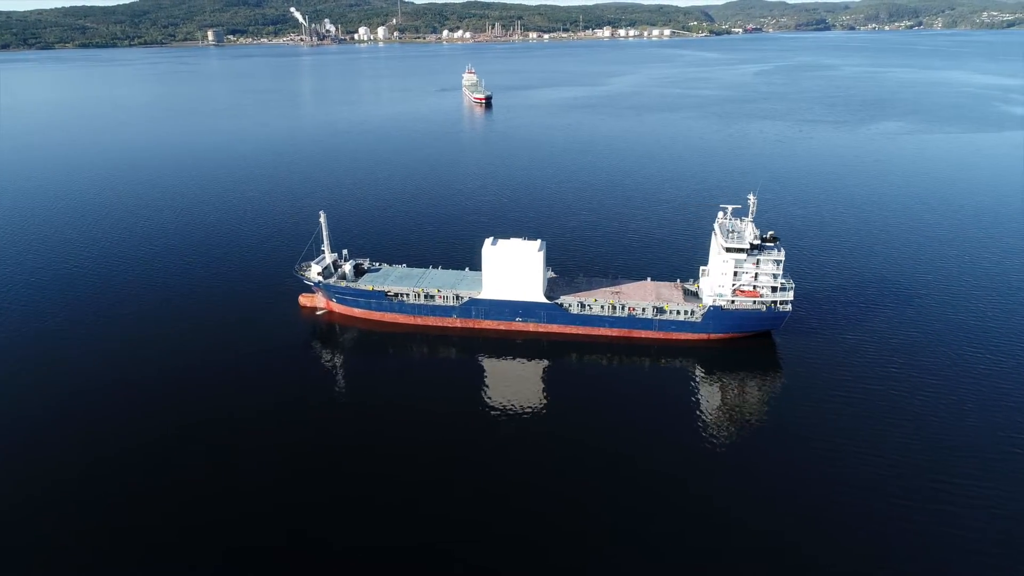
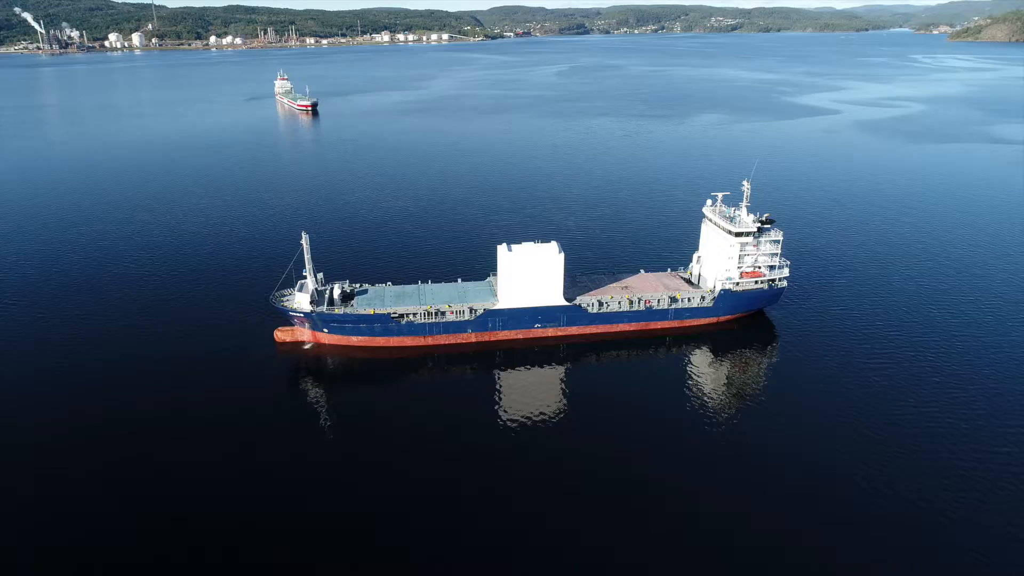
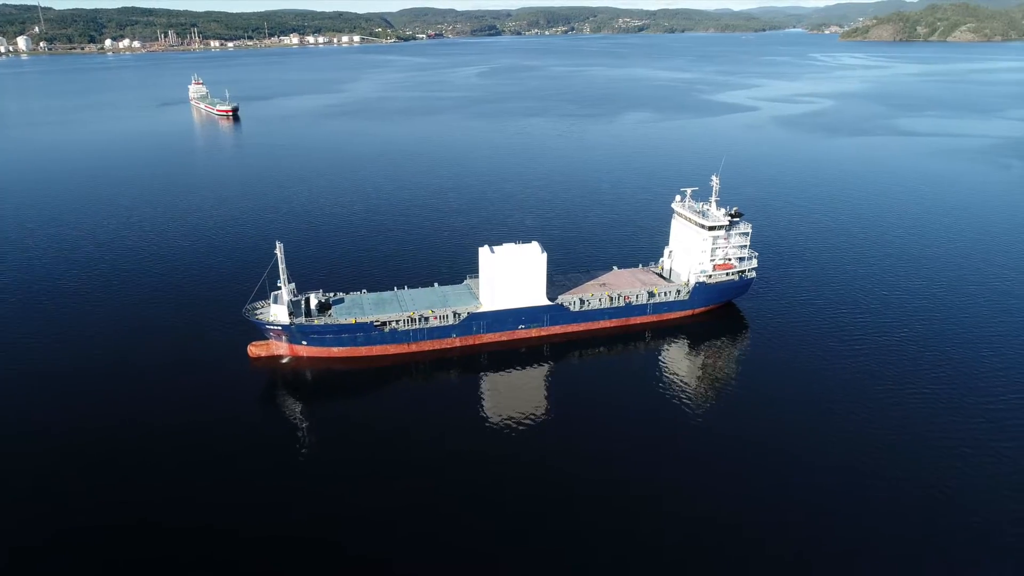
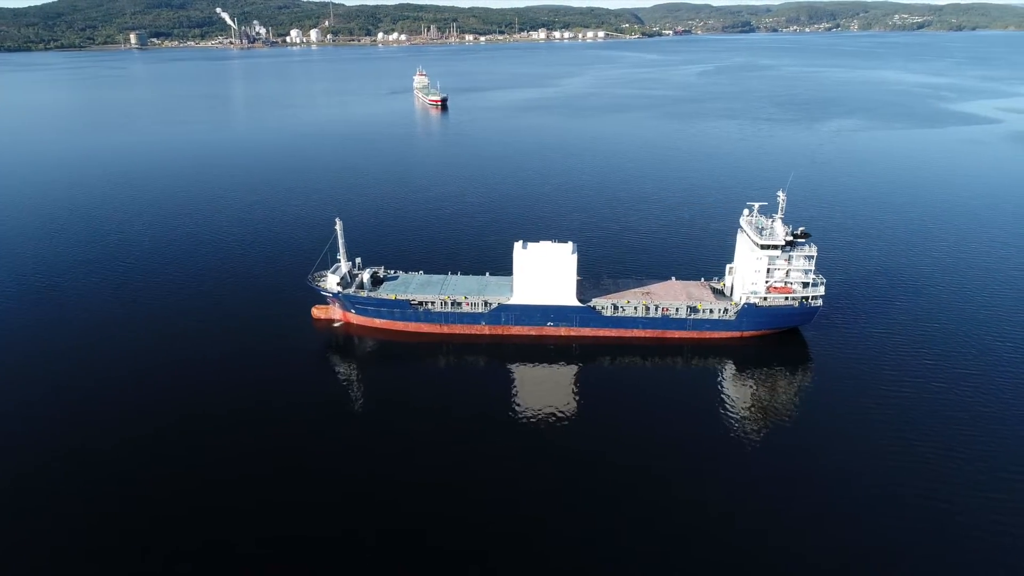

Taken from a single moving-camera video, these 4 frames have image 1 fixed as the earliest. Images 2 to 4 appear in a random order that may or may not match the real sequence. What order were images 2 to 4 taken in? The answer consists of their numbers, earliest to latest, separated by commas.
4, 2, 3
